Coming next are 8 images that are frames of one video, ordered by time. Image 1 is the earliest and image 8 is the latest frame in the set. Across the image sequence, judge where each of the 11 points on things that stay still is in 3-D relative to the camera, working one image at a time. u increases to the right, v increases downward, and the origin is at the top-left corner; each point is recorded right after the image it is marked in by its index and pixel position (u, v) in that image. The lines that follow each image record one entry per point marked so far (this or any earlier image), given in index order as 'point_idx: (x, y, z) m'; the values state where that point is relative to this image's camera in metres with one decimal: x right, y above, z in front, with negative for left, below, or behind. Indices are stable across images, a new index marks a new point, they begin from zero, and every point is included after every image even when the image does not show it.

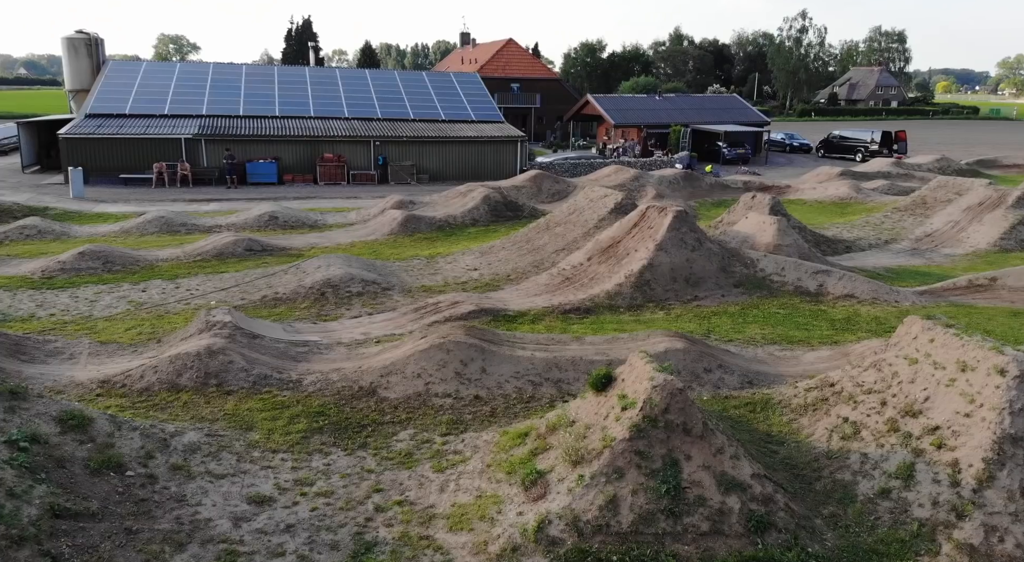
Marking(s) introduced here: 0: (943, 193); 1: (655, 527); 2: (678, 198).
0: (+9.2, +1.9, +15.9) m
1: (+0.9, -1.5, +4.5) m
2: (+3.9, +2.0, +17.6) m
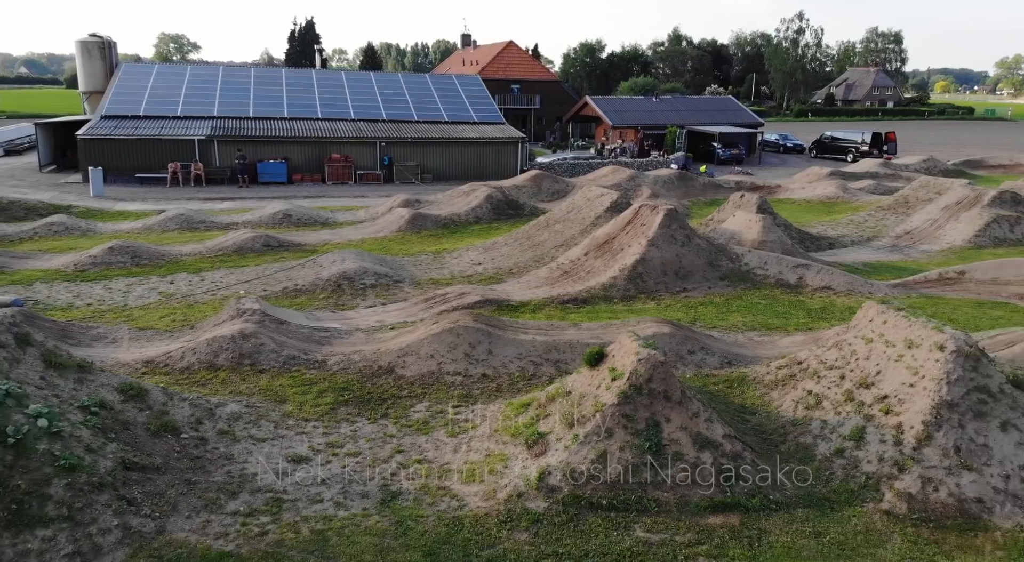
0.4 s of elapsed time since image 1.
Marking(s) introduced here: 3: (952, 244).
0: (+9.3, +2.0, +16.7) m
1: (+0.9, -1.4, +5.3) m
2: (+4.0, +2.1, +18.4) m
3: (+8.1, +0.7, +13.7) m
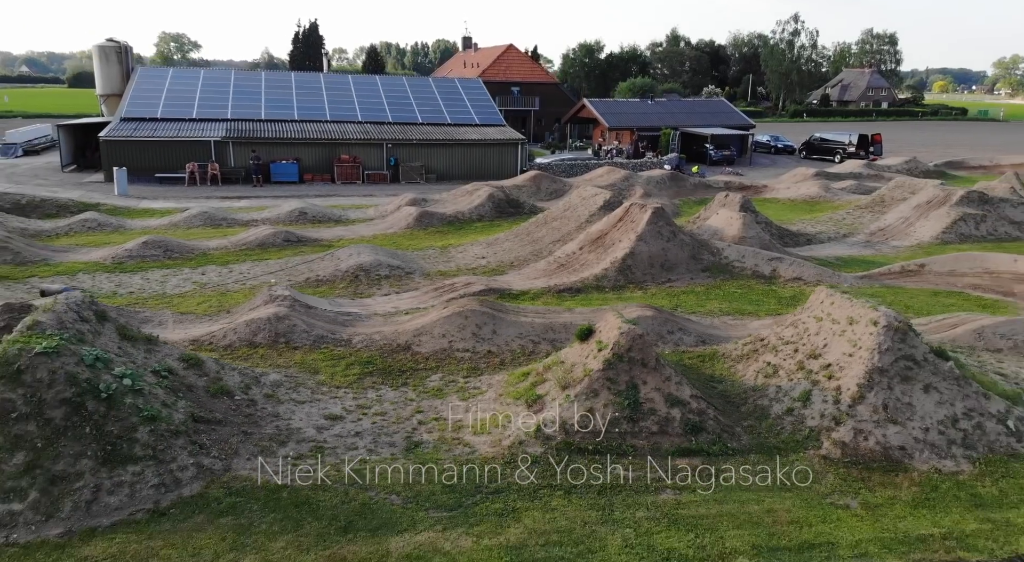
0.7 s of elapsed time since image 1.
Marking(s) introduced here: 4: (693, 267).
0: (+9.3, +2.1, +17.7) m
1: (+0.9, -1.3, +6.4) m
2: (+4.0, +2.2, +19.5) m
3: (+8.1, +0.8, +14.8) m
4: (+2.8, +0.2, +11.6) m
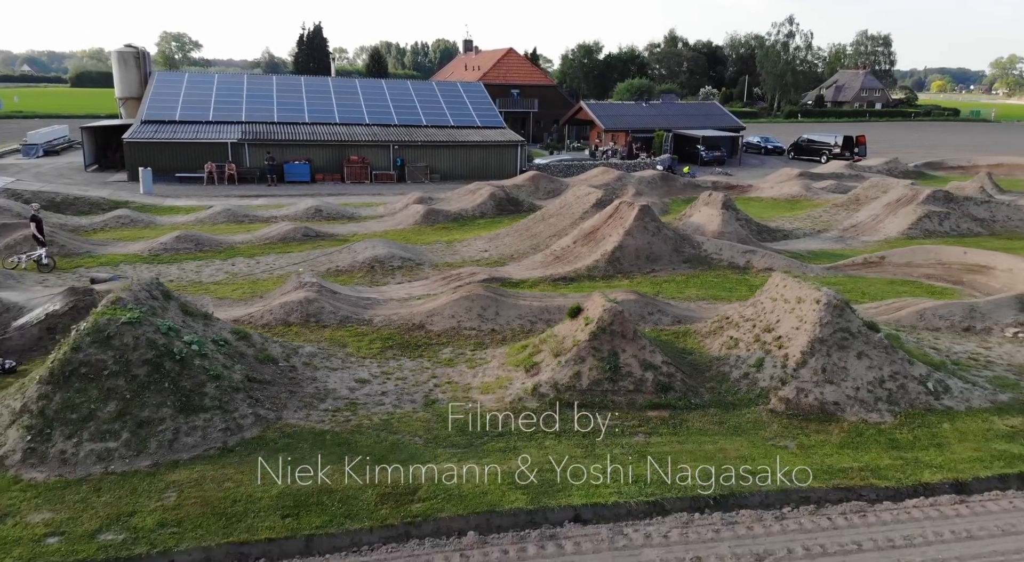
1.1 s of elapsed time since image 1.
0: (+9.3, +2.3, +19.0) m
1: (+0.9, -1.1, +7.7) m
2: (+4.0, +2.4, +20.7) m
3: (+8.1, +1.0, +16.1) m
4: (+2.8, +0.4, +12.9) m
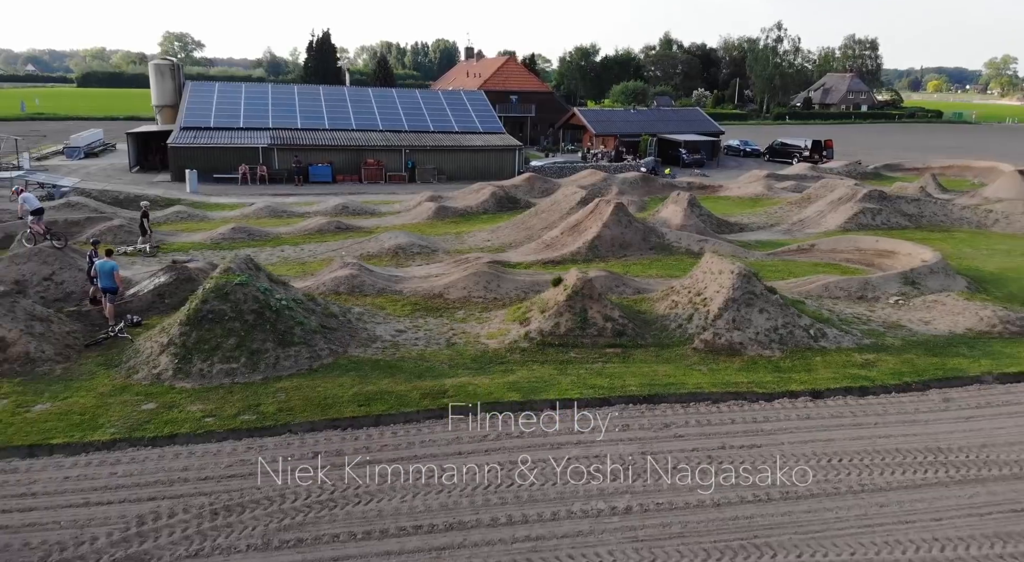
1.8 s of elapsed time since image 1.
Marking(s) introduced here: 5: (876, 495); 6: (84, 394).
0: (+9.2, +2.7, +22.0) m
1: (+0.9, -0.7, +10.7) m
2: (+3.9, +2.8, +23.7) m
3: (+8.1, +1.4, +19.1) m
4: (+2.8, +0.7, +15.9) m
5: (+3.5, -2.1, +7.1) m
6: (-5.4, -1.4, +9.3) m
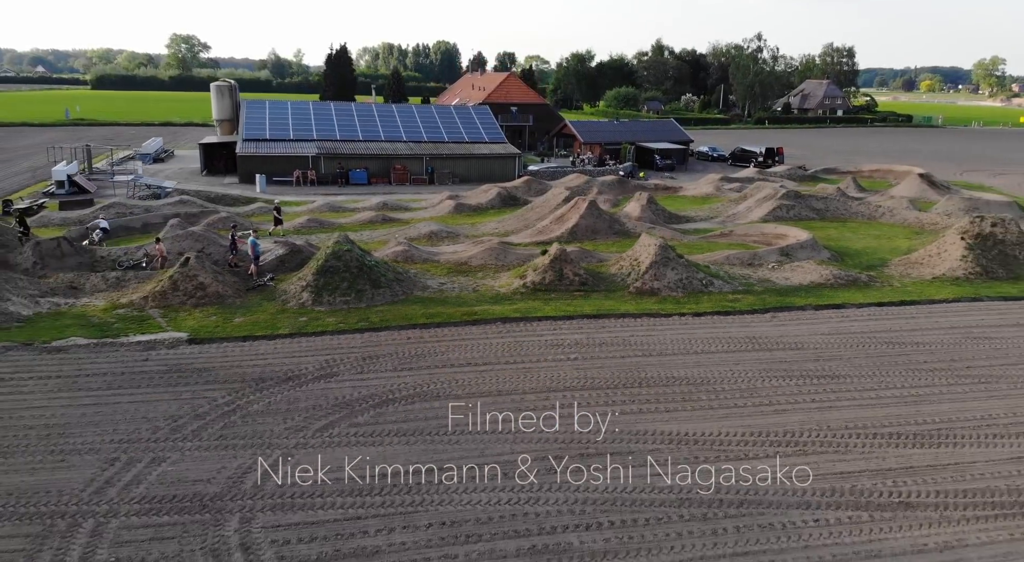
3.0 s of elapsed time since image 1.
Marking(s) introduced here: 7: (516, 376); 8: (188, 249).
0: (+9.3, +3.4, +28.3) m
1: (+1.0, 0.0, +16.9) m
2: (+4.0, +3.5, +30.0) m
3: (+8.2, +2.1, +25.3) m
4: (+2.9, +1.5, +22.2) m
5: (+3.6, -1.4, +13.4) m
6: (-5.3, -0.7, +15.6) m
7: (+0.1, -1.7, +12.1) m
8: (-8.4, +0.8, +19.3) m
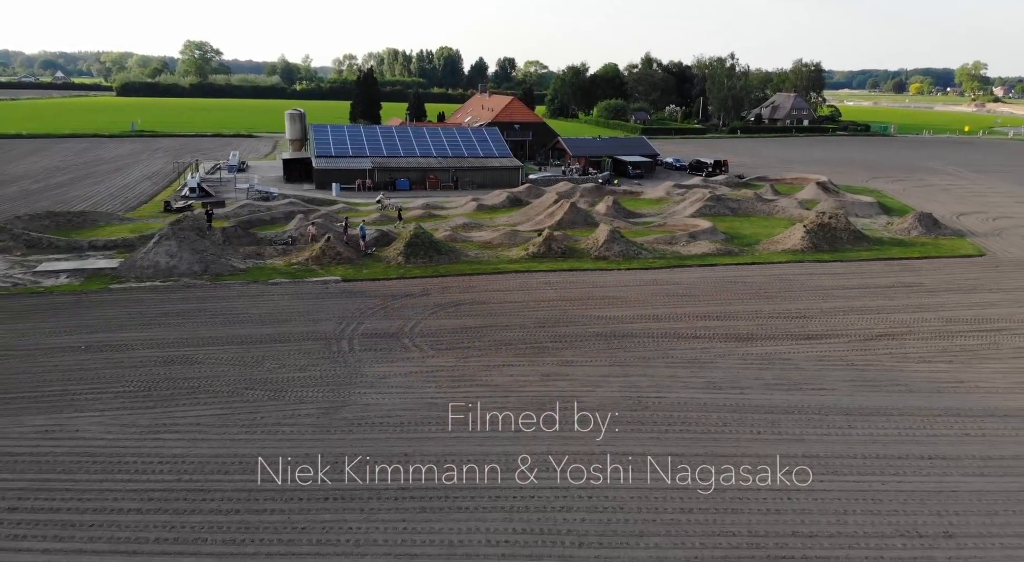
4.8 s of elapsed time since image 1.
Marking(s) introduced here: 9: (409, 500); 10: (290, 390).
0: (+9.6, +4.6, +39.9) m
1: (+1.3, +1.2, +28.5) m
2: (+4.3, +4.7, +41.6) m
3: (+8.5, +3.3, +36.9) m
4: (+3.2, +2.7, +33.7) m
5: (+3.9, -0.2, +24.9) m
6: (-5.0, +0.5, +27.1) m
7: (+0.4, -0.5, +23.7) m
8: (-8.1, +2.0, +30.8) m
9: (-1.8, -3.8, +12.8) m
10: (-5.1, -2.5, +17.0) m
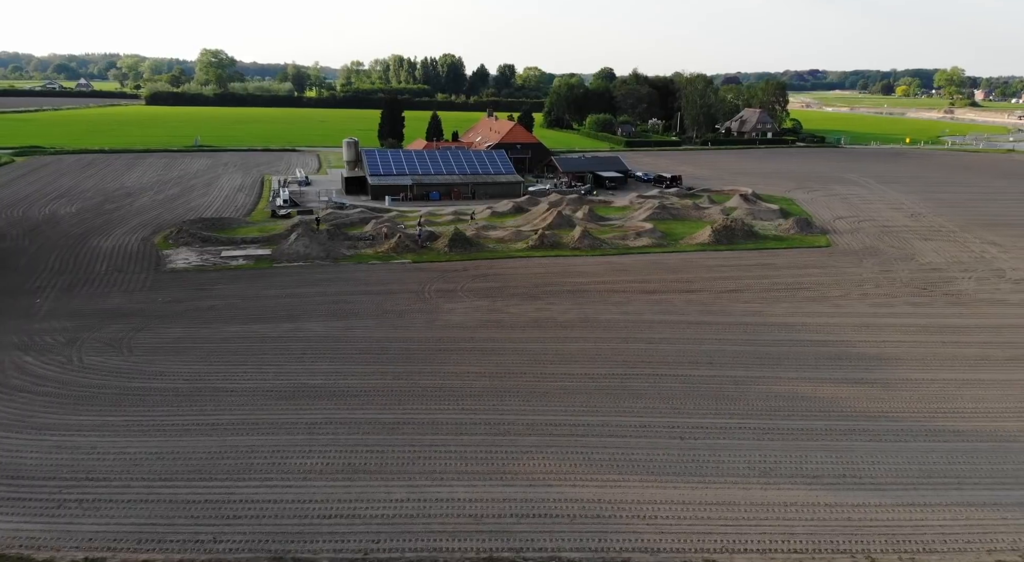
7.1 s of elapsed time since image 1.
0: (+9.9, +5.7, +55.9) m
1: (+1.6, +2.2, +44.6) m
2: (+4.6, +5.8, +57.6) m
3: (+8.8, +4.4, +53.0) m
4: (+3.5, +3.8, +49.8) m
5: (+4.2, +0.9, +41.0) m
6: (-4.6, +1.6, +43.2) m
7: (+0.7, +0.5, +39.8) m
8: (-7.7, +3.1, +46.9) m
9: (-1.4, -2.7, +28.9) m
10: (-4.7, -1.5, +33.1) m
